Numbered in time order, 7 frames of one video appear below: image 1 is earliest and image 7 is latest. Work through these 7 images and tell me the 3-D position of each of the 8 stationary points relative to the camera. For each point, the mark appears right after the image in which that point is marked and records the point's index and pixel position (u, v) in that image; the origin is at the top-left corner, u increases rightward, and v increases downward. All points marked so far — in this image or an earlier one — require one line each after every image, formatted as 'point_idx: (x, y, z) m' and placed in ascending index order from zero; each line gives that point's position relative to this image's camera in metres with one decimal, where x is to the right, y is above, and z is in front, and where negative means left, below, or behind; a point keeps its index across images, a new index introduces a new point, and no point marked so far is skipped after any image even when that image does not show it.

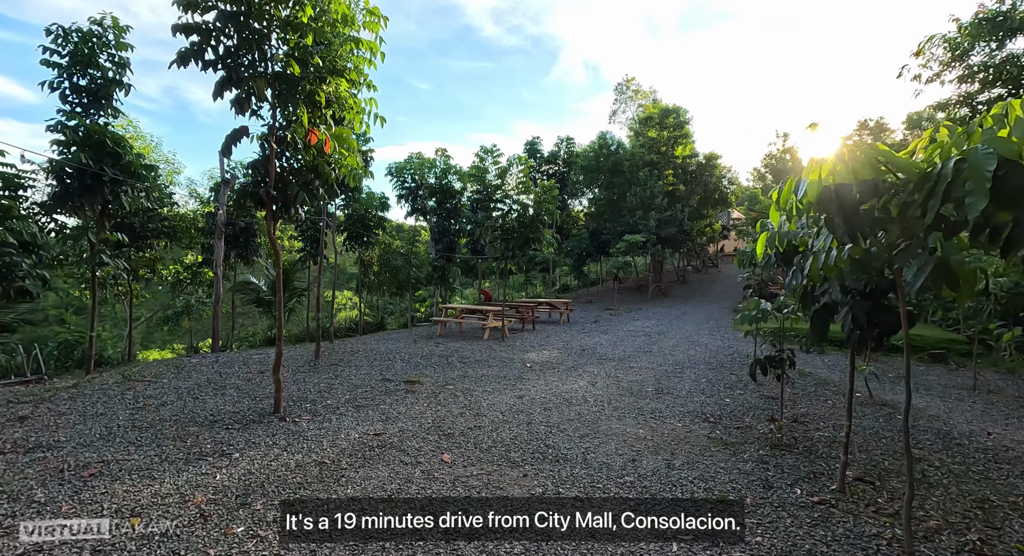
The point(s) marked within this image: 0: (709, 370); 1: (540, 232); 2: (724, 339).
0: (+2.9, -1.4, +7.9) m
1: (+0.5, +0.9, +10.2) m
2: (+4.5, -1.3, +11.3) m
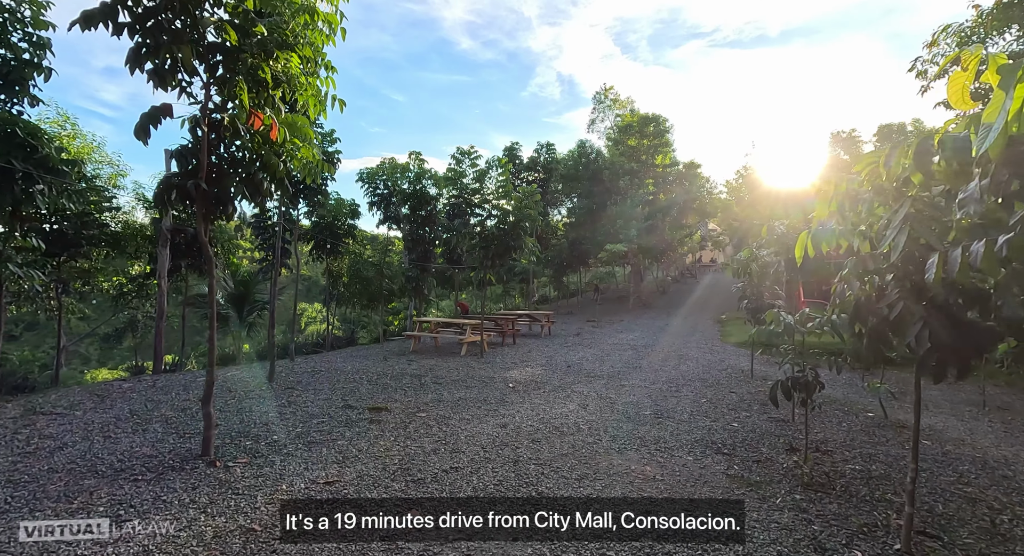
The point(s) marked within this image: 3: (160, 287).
0: (+2.6, -1.5, +7.3) m
1: (+0.2, +0.7, +9.5) m
2: (+4.0, -1.5, +10.8) m
3: (-4.8, -0.1, +7.4) m
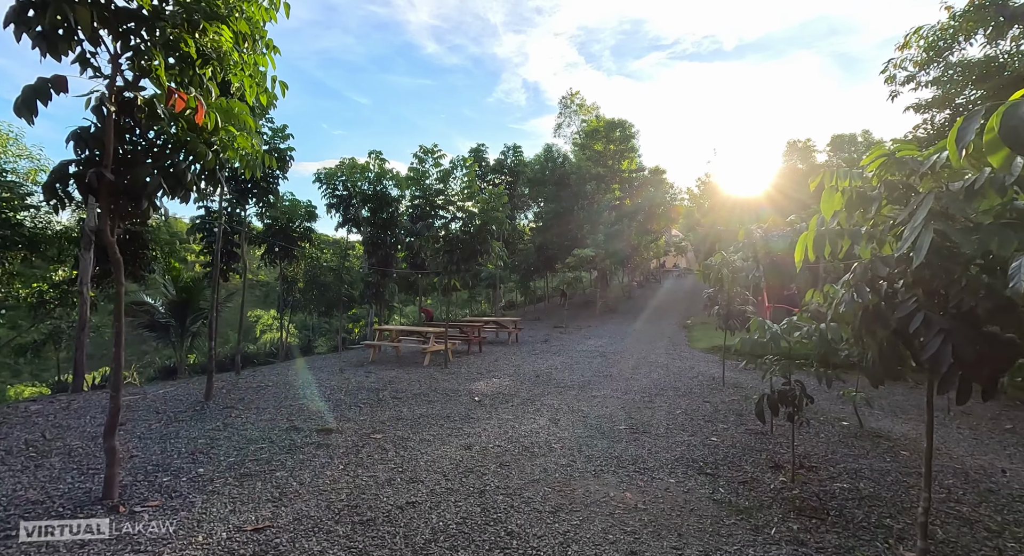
0: (+2.2, -1.6, +7.1) m
1: (-0.4, +0.6, +9.1) m
2: (+3.4, -1.6, +10.6) m
3: (-5.2, -0.2, +6.6) m
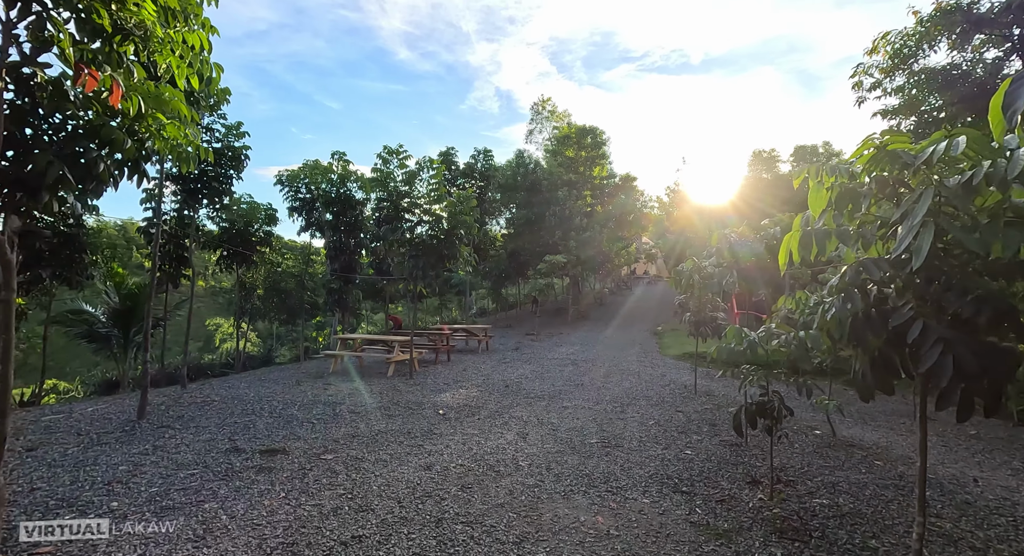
0: (+1.8, -1.6, +6.9) m
1: (-0.9, +0.5, +8.8) m
2: (+2.8, -1.7, +10.5) m
3: (-5.6, -0.3, +6.1) m
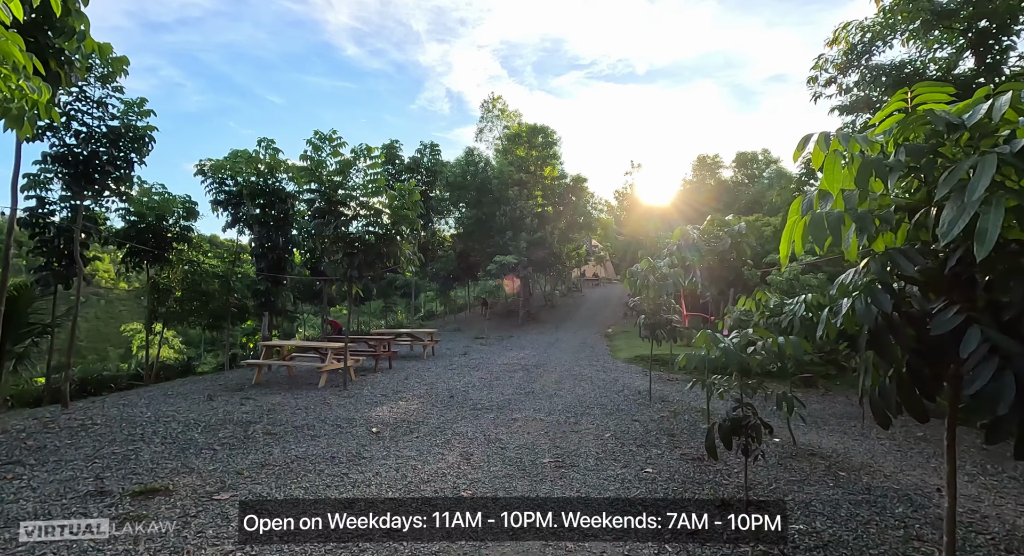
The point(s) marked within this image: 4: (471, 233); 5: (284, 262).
0: (+1.1, -1.7, +6.4) m
1: (-1.7, +0.5, +8.1) m
2: (+1.8, -1.7, +10.1) m
3: (-6.2, -0.3, +5.0) m
4: (-1.5, +1.6, +19.8) m
5: (-4.3, +0.3, +10.1) m
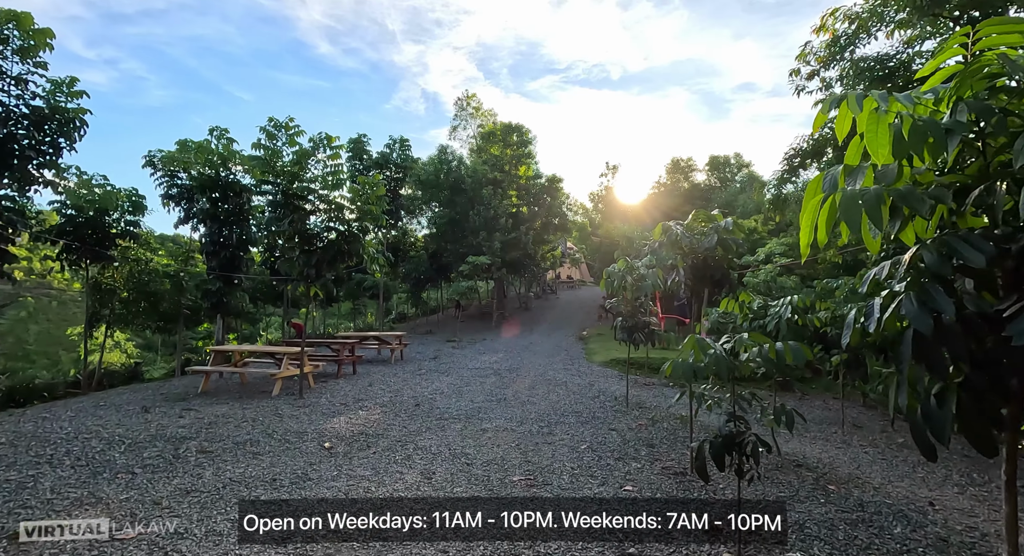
0: (+0.8, -1.7, +6.0) m
1: (-2.1, +0.5, +7.6) m
2: (+1.3, -1.8, +9.7) m
3: (-6.4, -0.2, +4.3) m
4: (-2.4, +1.6, +19.3) m
5: (-4.8, +0.3, +9.4) m
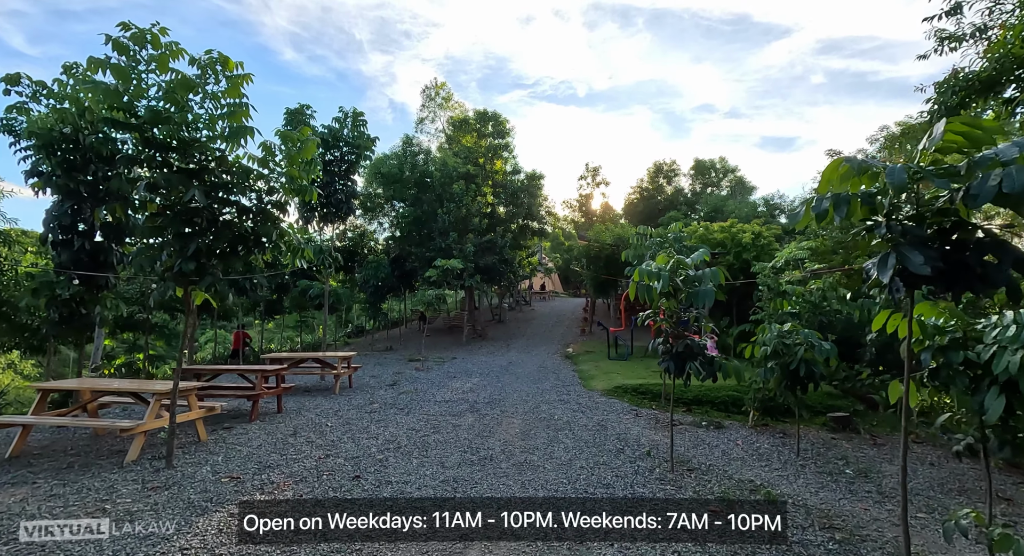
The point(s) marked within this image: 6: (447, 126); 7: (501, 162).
0: (+0.8, -1.6, +3.6) m
1: (-2.2, +0.5, +5.1) m
2: (+1.1, -1.8, +7.4) m
3: (-6.3, -0.1, +1.5) m
4: (-3.2, +1.3, +16.8) m
5: (-5.0, +0.3, +6.8) m
6: (-2.4, +5.6, +19.7) m
7: (-0.4, +3.9, +18.5) m
